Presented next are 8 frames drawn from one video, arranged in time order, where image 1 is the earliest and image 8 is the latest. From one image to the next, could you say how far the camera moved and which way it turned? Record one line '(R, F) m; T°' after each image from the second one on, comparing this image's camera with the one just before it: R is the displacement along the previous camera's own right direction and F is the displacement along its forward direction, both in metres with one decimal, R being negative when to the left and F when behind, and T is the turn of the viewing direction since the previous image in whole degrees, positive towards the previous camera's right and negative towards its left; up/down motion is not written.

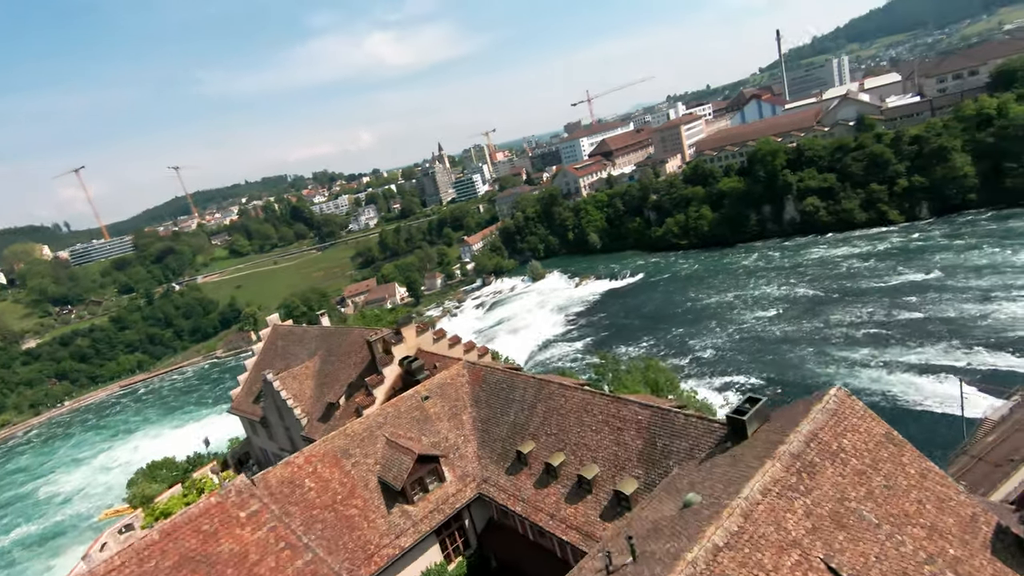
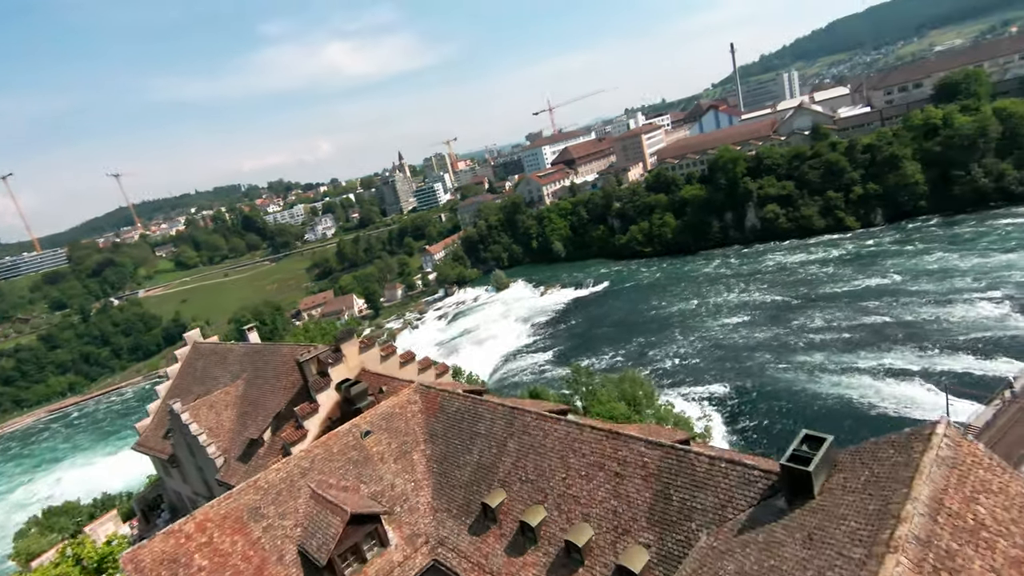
(0.0, +1.2) m; +4°
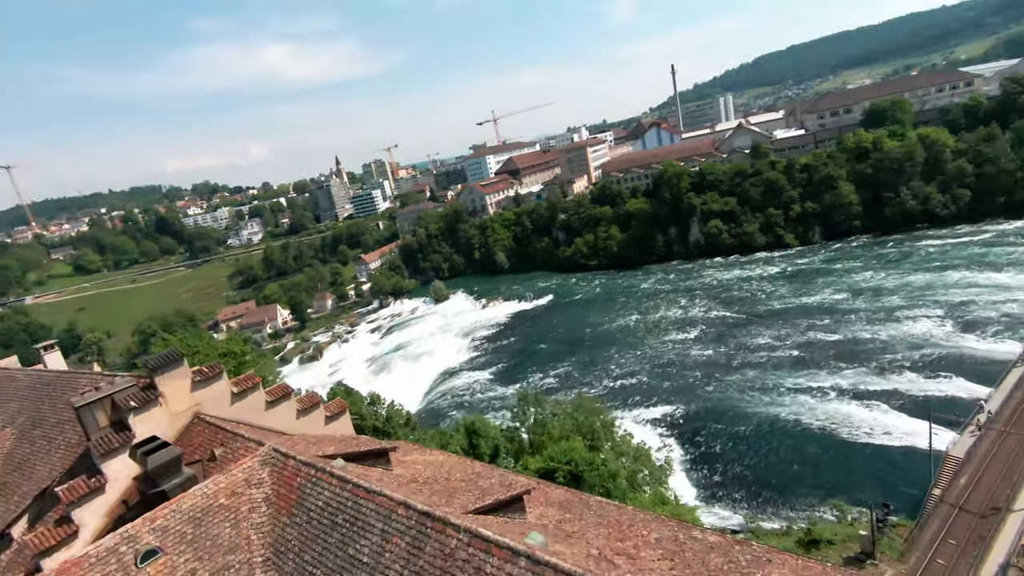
(+0.1, +2.1) m; +7°
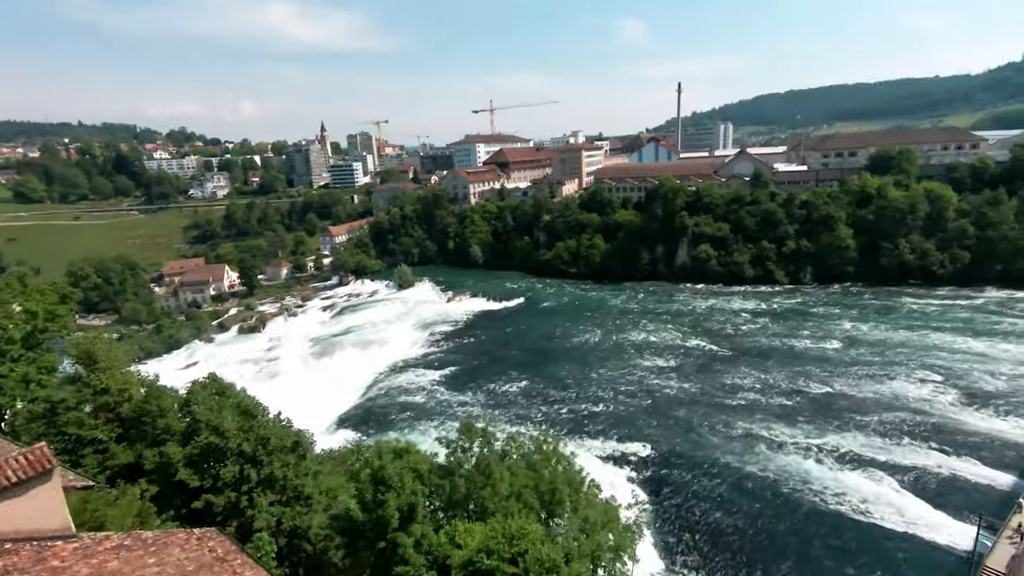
(+0.2, +2.7) m; +3°
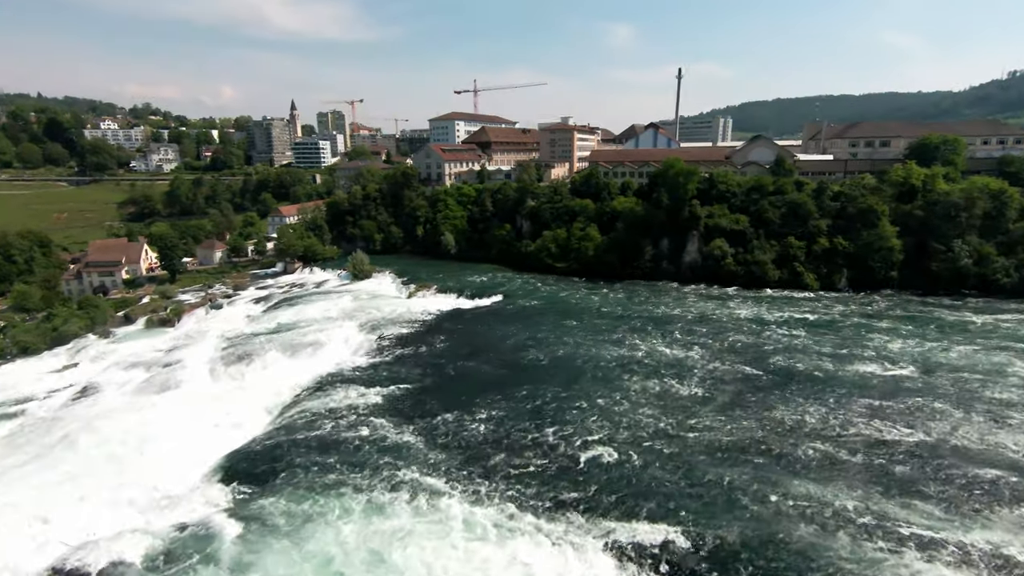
(+0.3, +6.1) m; +2°
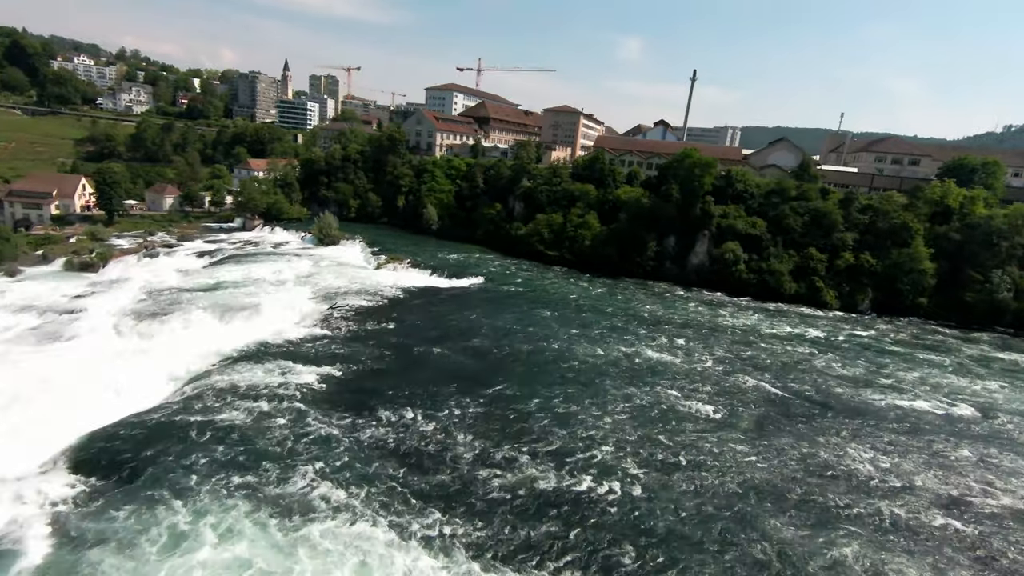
(0.0, +3.5) m; +2°
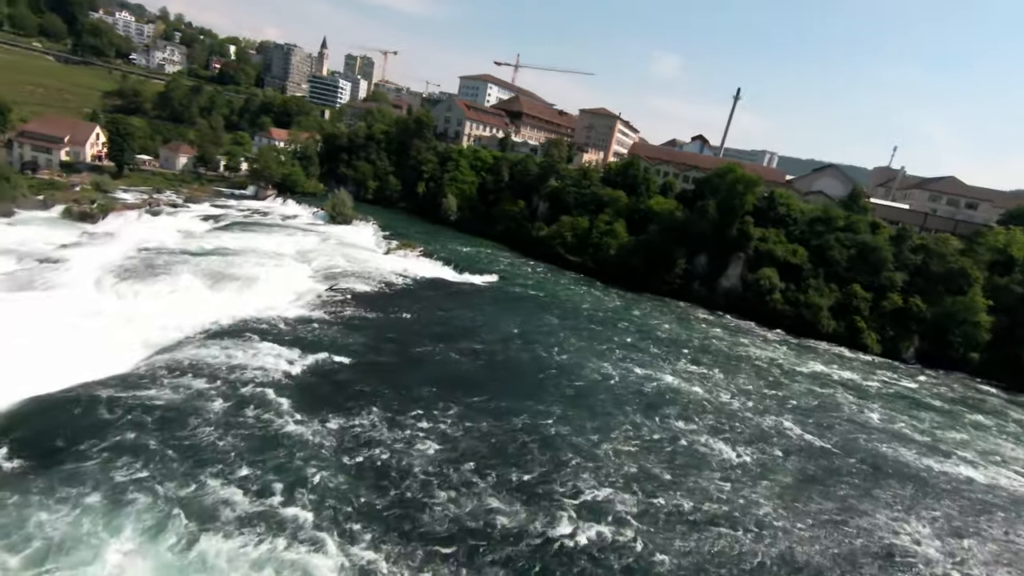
(-0.2, +1.7) m; -1°
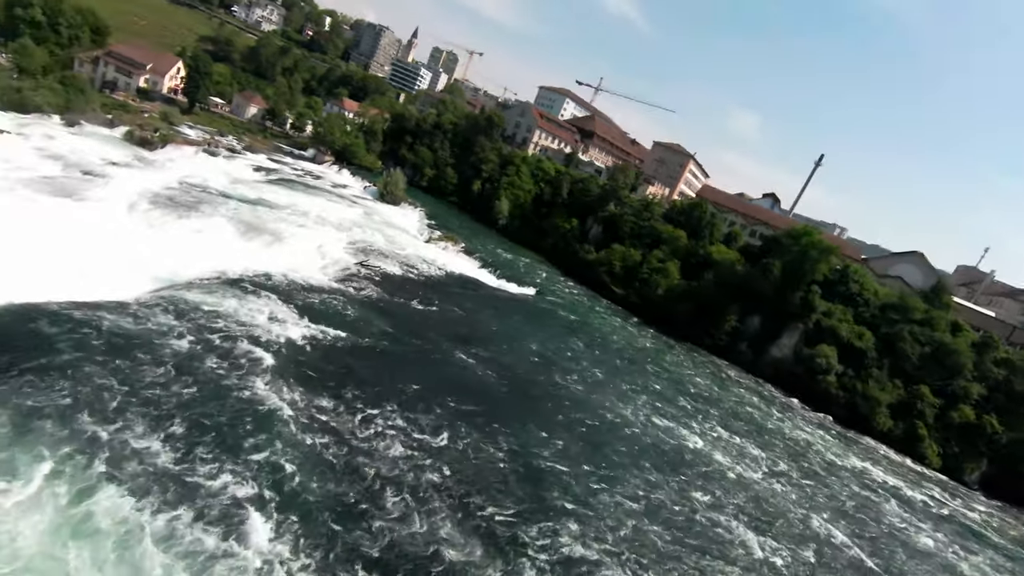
(-0.2, +1.3) m; -4°
